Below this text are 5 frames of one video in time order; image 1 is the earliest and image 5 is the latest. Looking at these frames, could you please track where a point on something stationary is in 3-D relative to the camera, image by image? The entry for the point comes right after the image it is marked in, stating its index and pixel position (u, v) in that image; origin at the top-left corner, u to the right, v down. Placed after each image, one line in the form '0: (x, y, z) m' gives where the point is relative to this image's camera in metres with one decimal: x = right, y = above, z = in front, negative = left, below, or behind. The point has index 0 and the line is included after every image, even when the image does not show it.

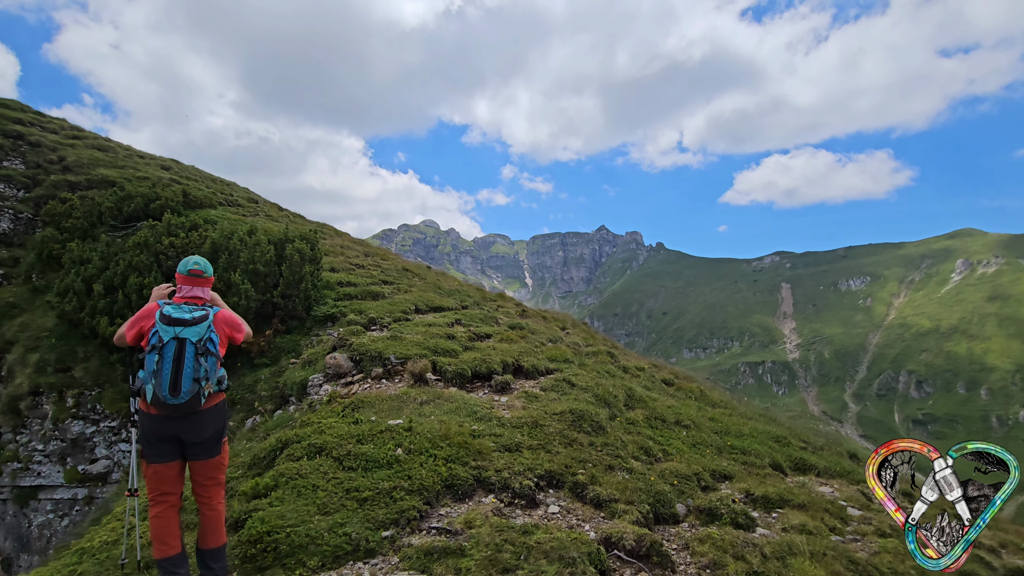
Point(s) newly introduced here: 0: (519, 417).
0: (+0.2, -4.4, +17.5) m
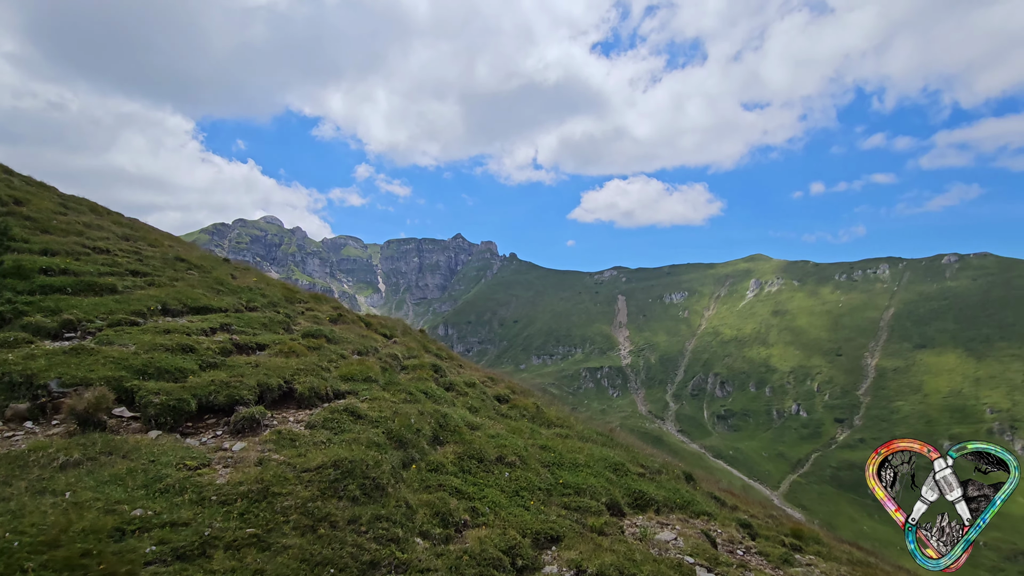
0: (-5.8, -4.1, +10.8) m
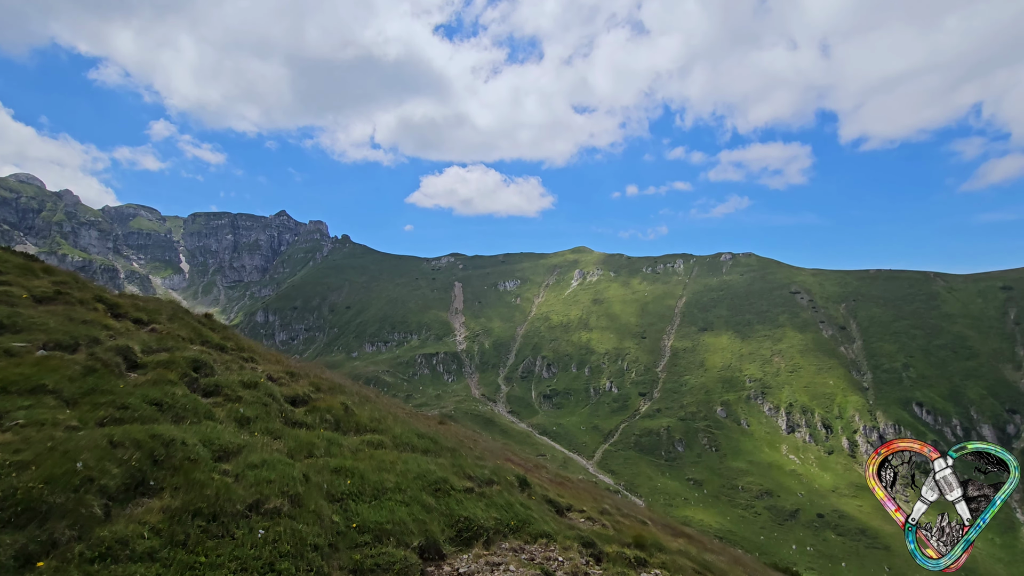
0: (-8.8, -3.2, +3.5) m
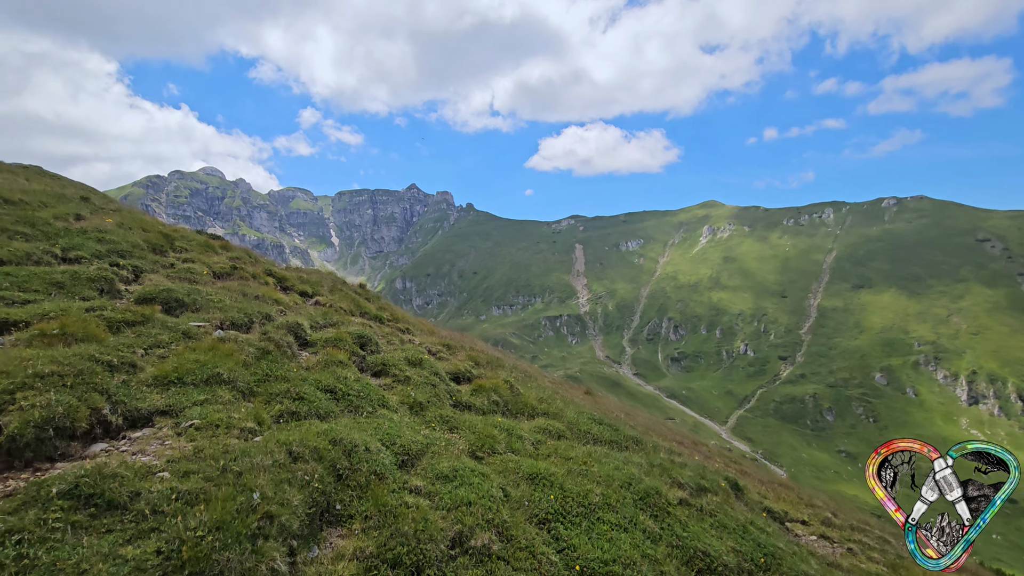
0: (-5.8, -3.4, +1.8) m
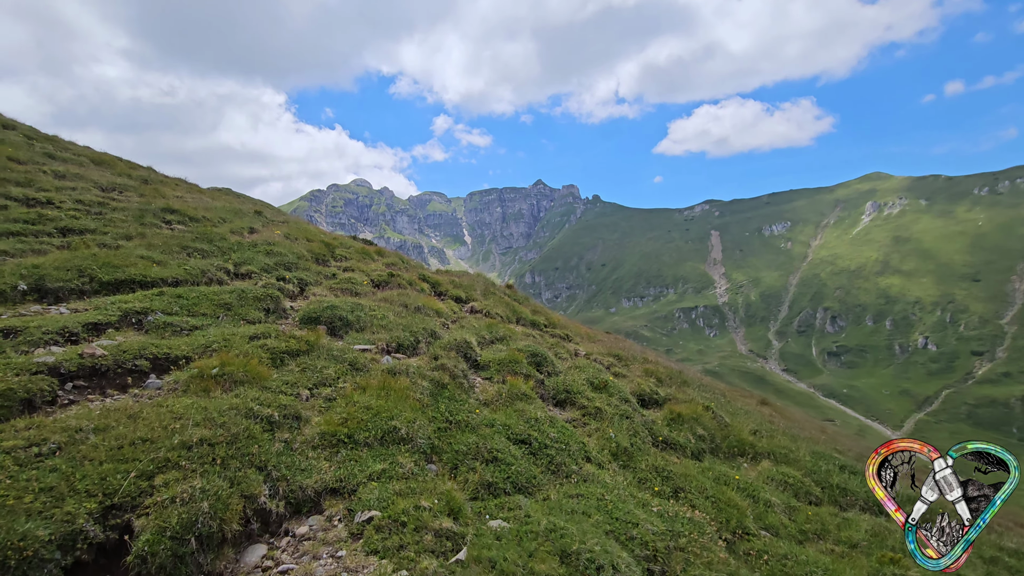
0: (-3.6, -4.0, -0.8) m
